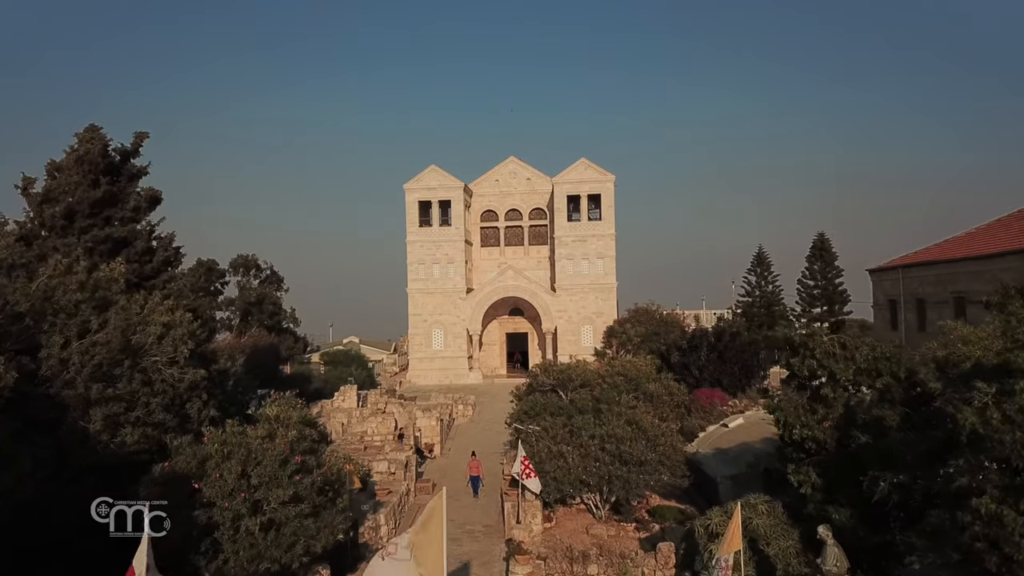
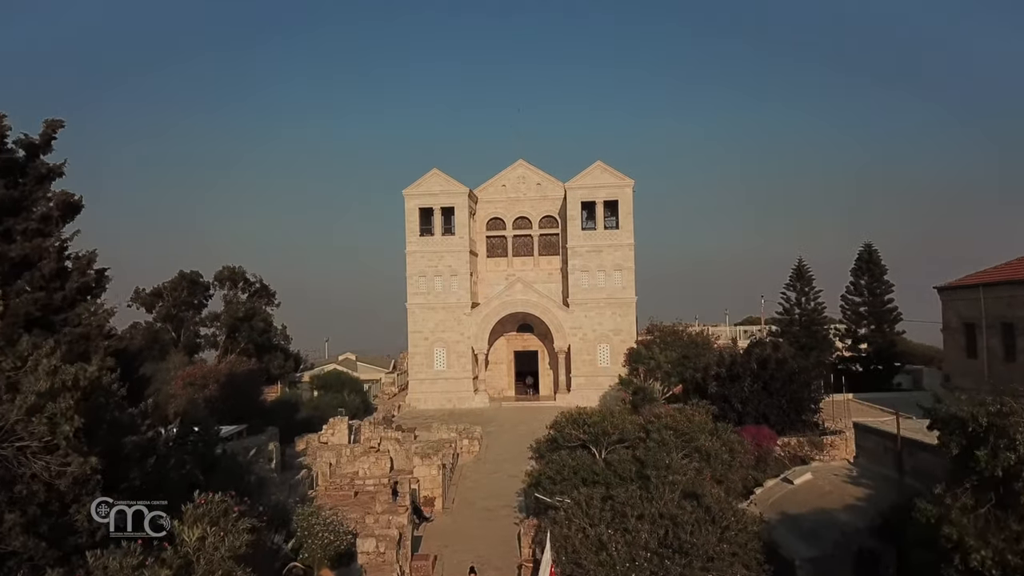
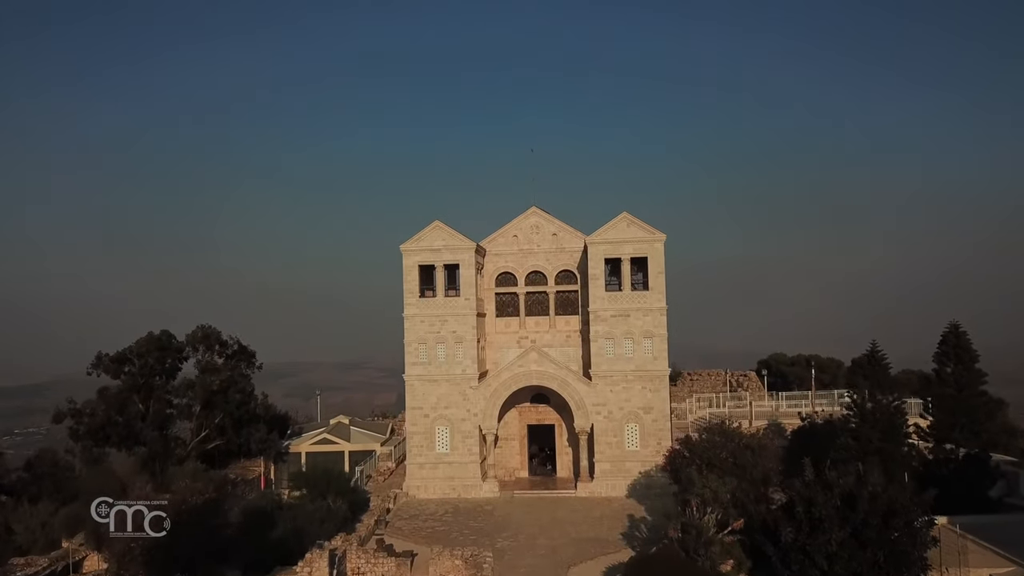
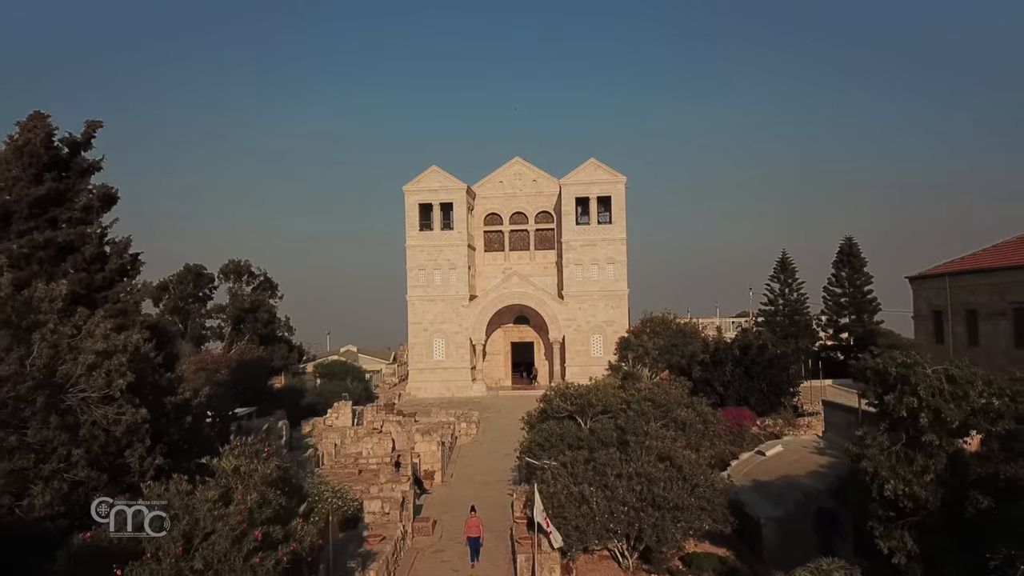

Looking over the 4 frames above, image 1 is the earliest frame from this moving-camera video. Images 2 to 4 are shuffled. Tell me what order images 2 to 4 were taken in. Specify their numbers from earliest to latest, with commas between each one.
4, 2, 3
